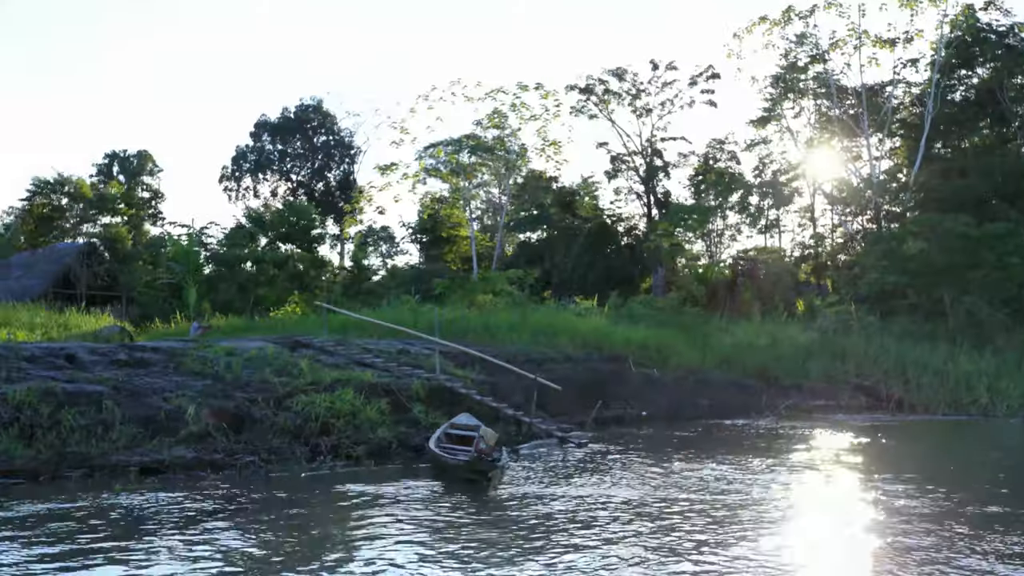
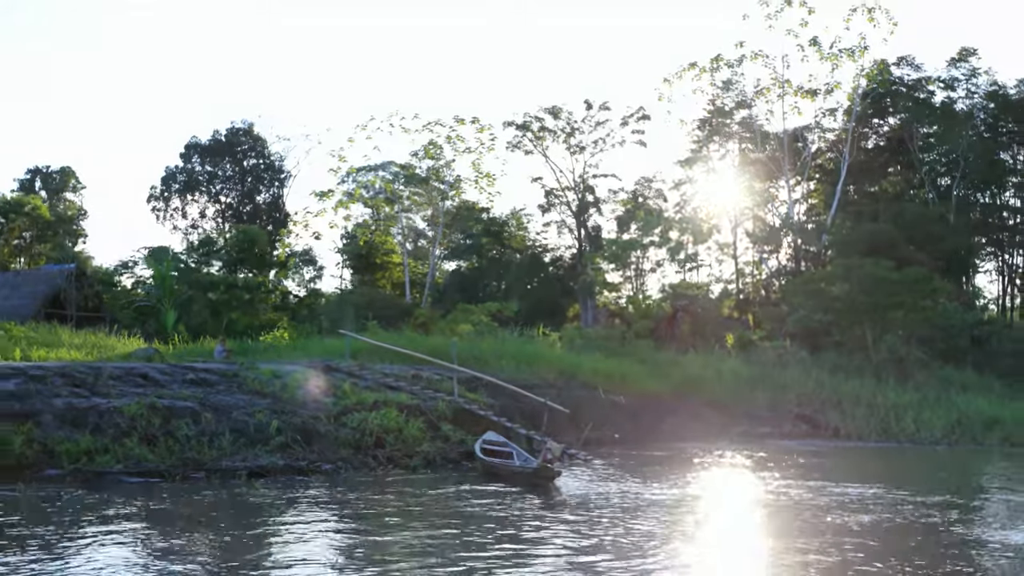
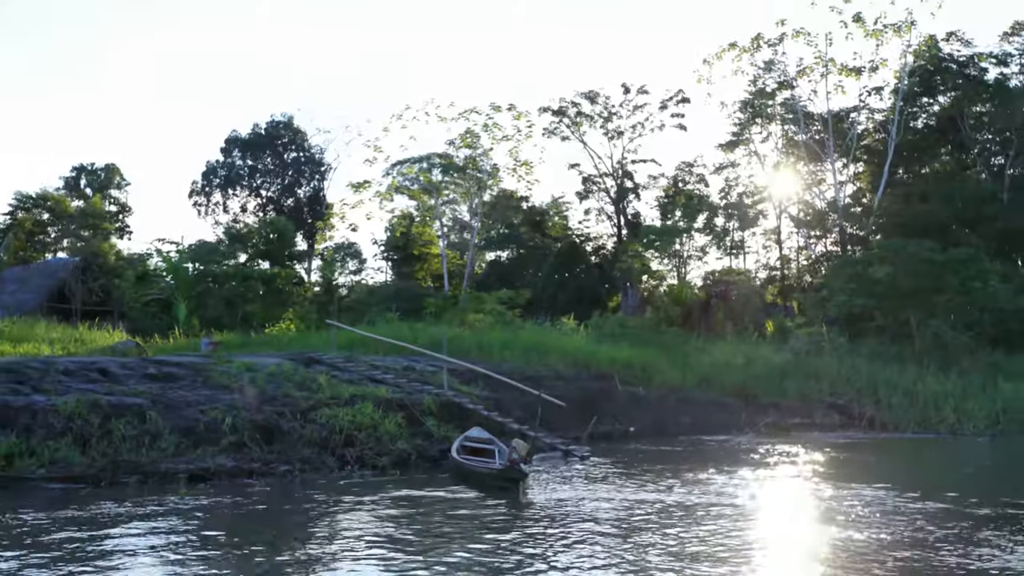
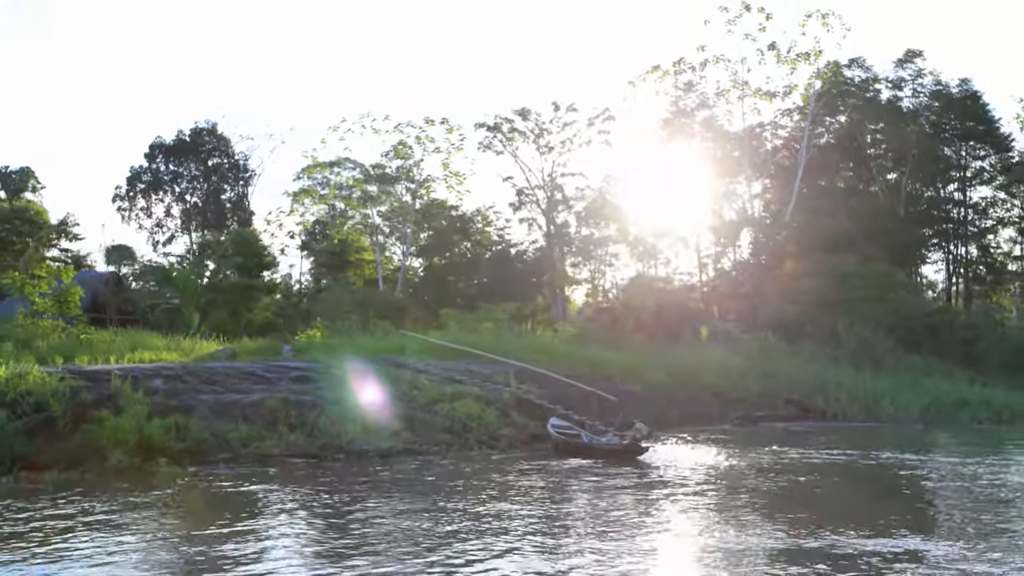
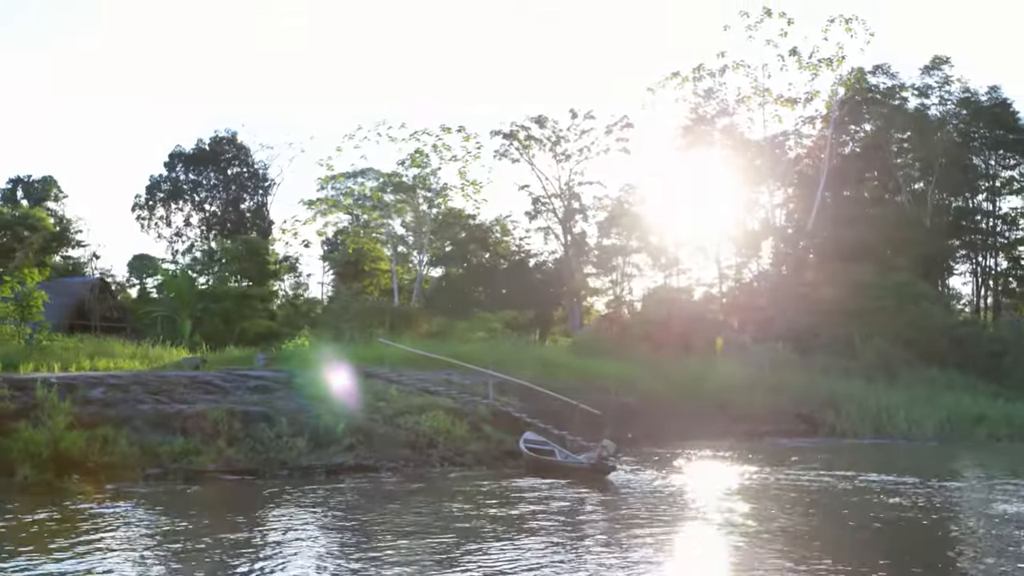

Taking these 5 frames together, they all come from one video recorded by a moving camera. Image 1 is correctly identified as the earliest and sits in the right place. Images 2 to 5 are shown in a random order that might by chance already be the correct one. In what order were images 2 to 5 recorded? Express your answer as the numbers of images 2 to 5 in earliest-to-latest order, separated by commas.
3, 2, 5, 4
